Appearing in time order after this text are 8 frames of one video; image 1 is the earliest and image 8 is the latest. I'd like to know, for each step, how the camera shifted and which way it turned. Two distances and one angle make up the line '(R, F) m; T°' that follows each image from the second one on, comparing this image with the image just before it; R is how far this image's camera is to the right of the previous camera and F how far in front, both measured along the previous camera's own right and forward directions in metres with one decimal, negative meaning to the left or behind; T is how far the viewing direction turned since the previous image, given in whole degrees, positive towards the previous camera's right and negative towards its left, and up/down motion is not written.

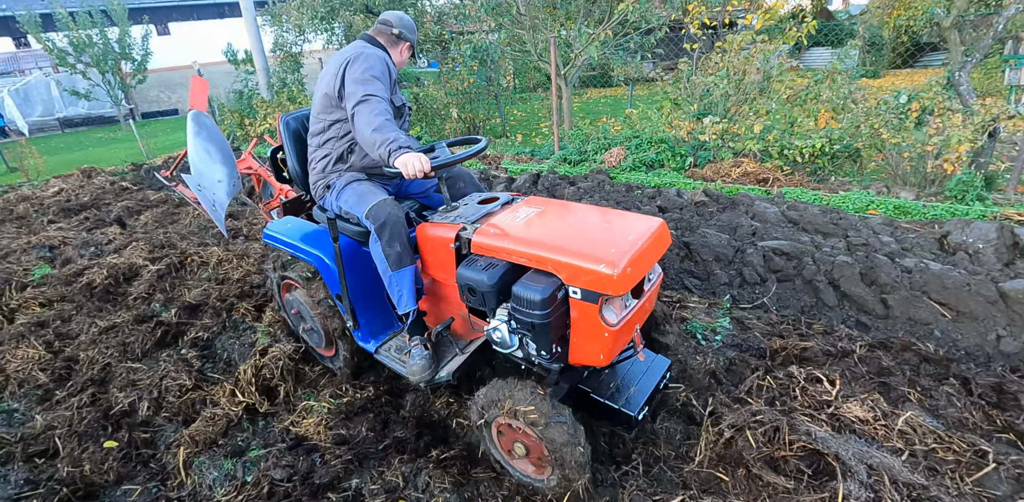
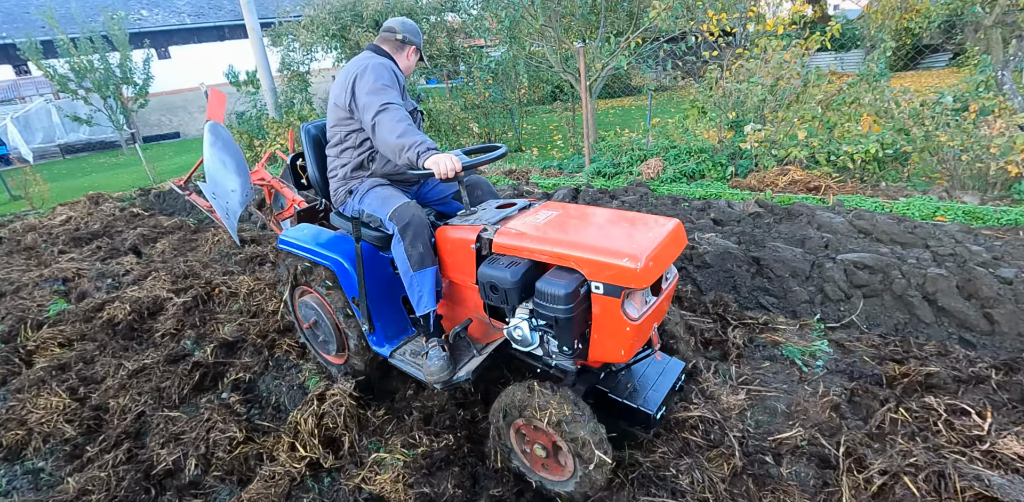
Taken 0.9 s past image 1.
(-0.4, +0.3) m; 0°
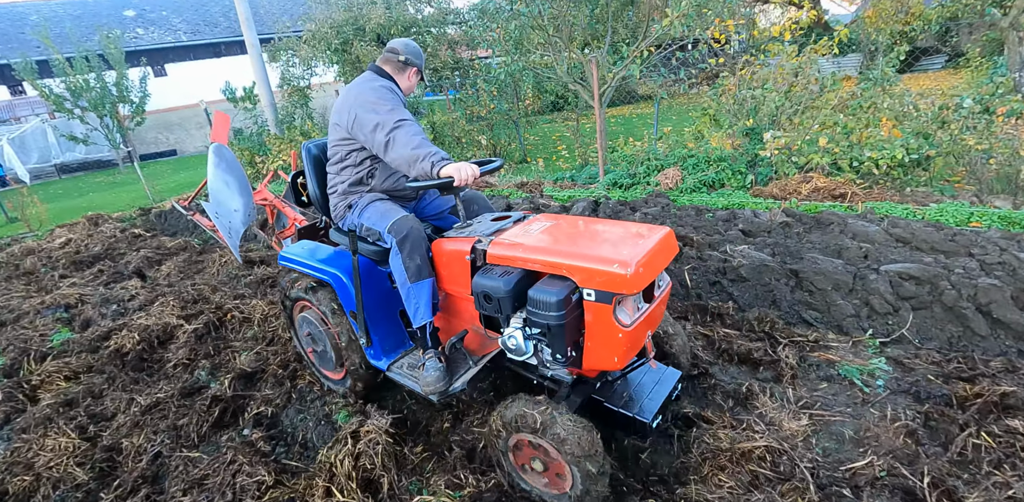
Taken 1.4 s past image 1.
(-0.2, +0.2) m; 0°
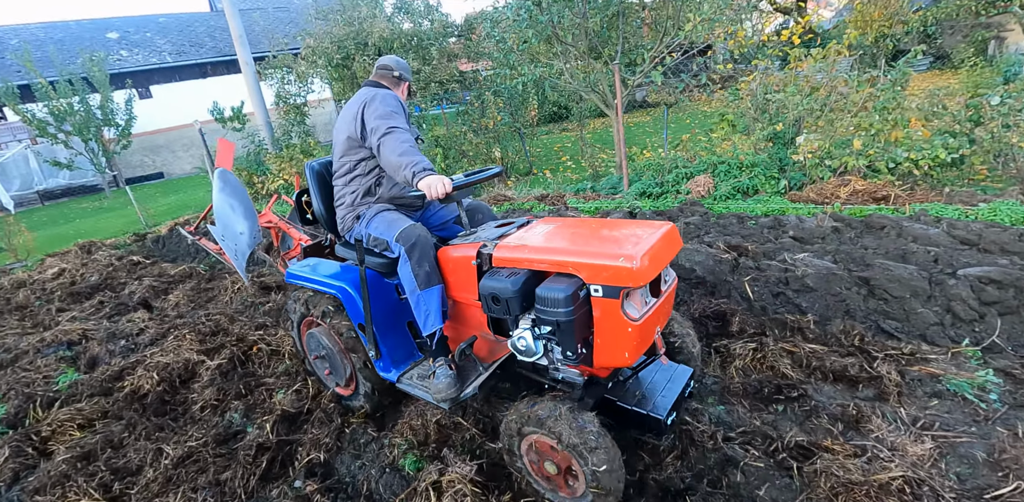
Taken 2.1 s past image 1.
(-0.4, +0.2) m; +2°
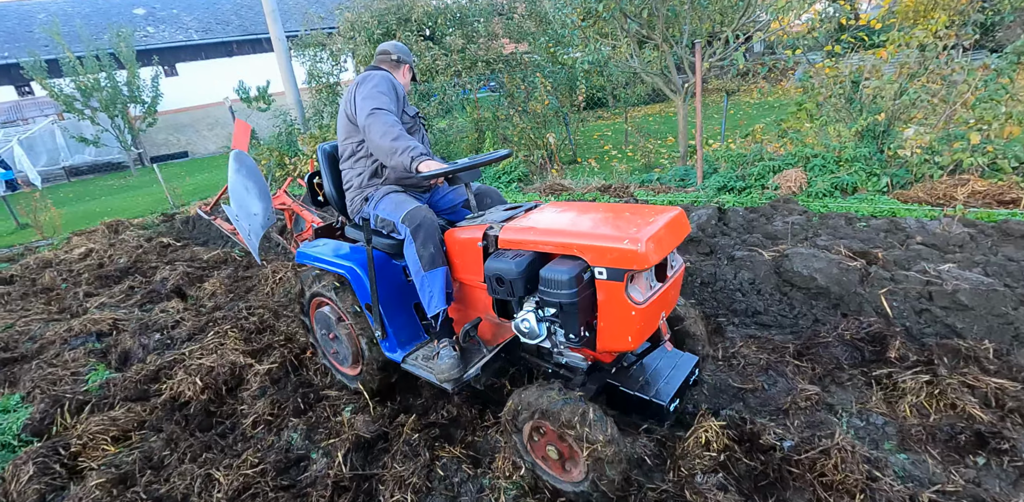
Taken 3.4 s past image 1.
(-0.5, +0.5) m; -1°
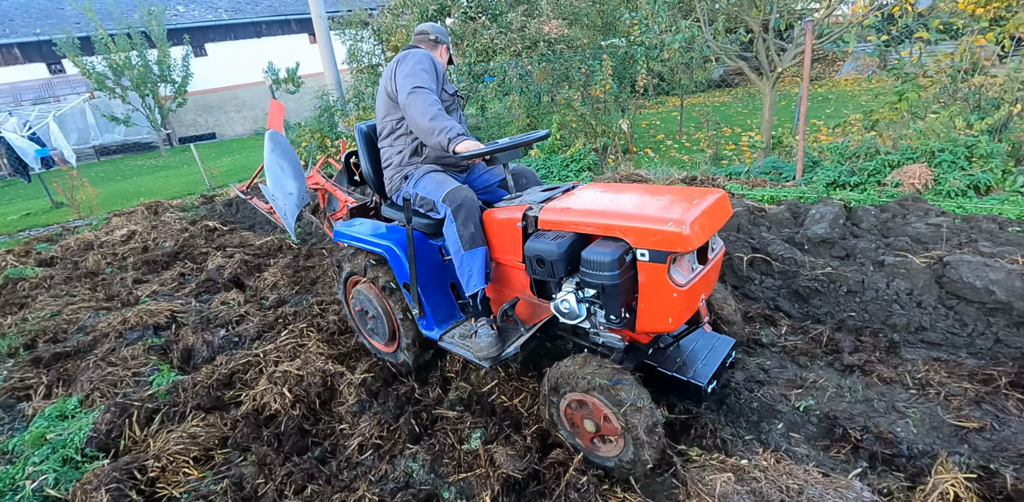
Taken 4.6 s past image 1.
(-0.6, +0.4) m; -1°
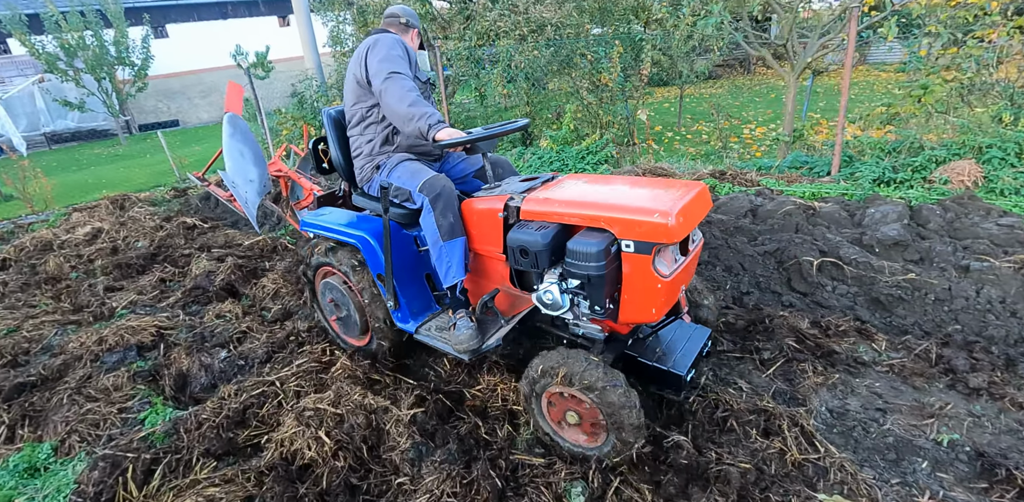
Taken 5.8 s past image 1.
(-0.4, +0.4) m; +3°
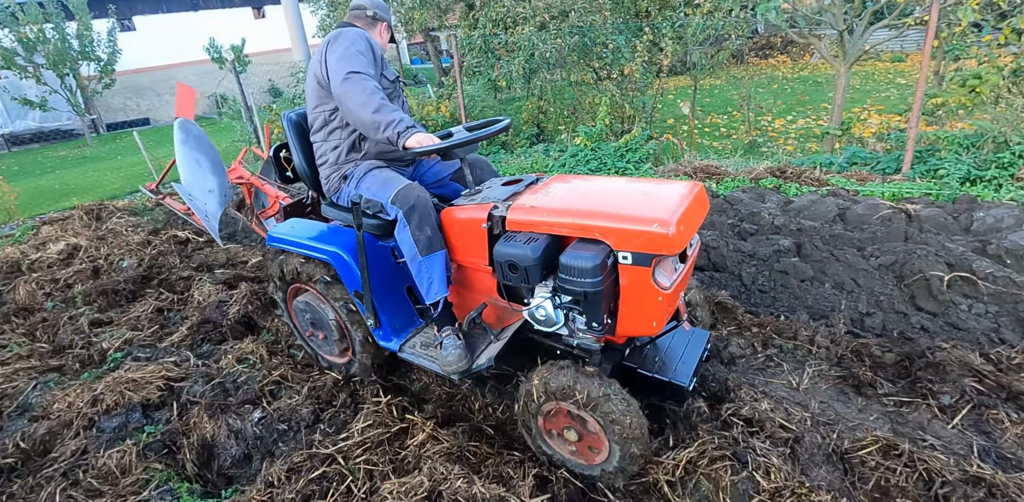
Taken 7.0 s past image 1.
(-0.5, +0.5) m; +2°
